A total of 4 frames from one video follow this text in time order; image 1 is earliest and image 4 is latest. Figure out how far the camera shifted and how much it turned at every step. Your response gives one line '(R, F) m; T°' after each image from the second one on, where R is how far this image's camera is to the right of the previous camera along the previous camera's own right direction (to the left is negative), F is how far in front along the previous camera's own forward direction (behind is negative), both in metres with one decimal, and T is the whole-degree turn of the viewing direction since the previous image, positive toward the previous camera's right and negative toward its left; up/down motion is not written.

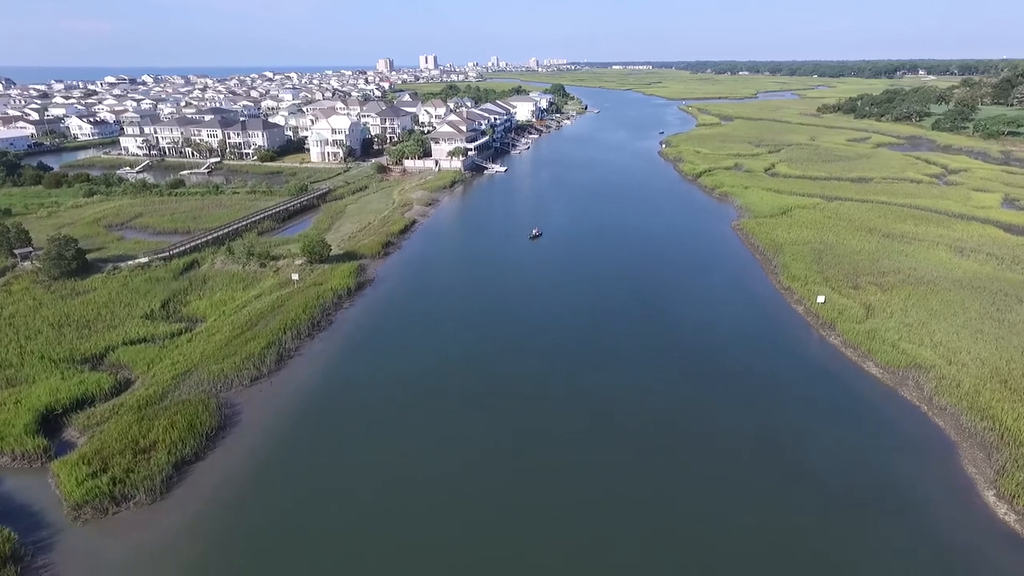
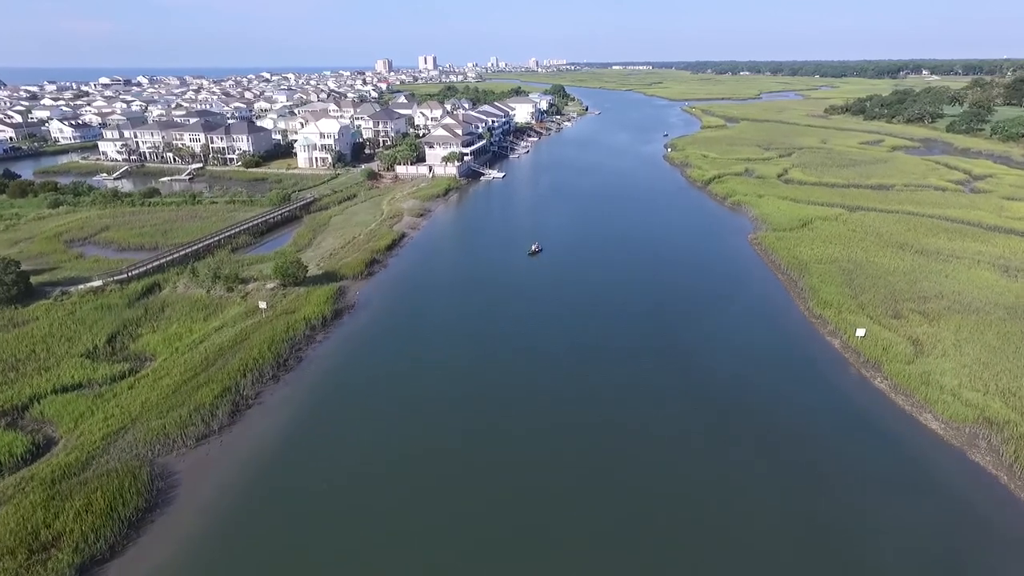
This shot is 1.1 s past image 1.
(+0.2, +3.8) m; 0°
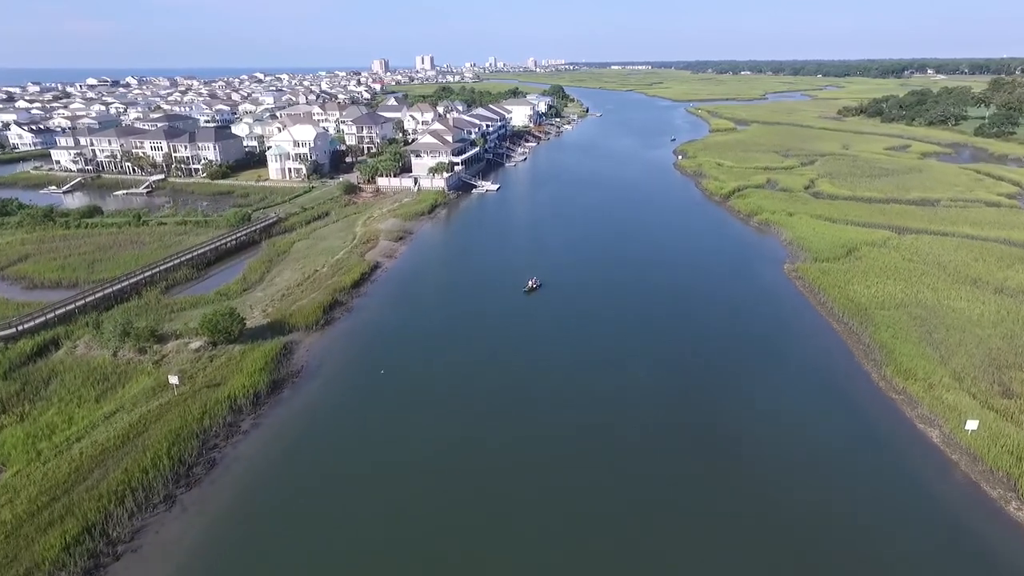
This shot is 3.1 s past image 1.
(+0.3, +7.0) m; 0°
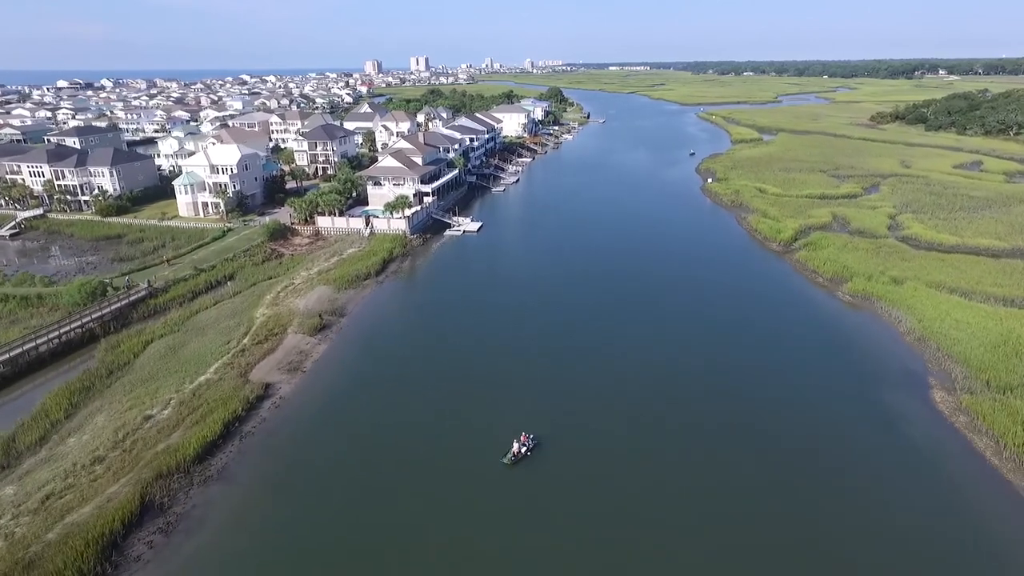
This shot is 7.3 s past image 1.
(+0.9, +15.0) m; 0°
